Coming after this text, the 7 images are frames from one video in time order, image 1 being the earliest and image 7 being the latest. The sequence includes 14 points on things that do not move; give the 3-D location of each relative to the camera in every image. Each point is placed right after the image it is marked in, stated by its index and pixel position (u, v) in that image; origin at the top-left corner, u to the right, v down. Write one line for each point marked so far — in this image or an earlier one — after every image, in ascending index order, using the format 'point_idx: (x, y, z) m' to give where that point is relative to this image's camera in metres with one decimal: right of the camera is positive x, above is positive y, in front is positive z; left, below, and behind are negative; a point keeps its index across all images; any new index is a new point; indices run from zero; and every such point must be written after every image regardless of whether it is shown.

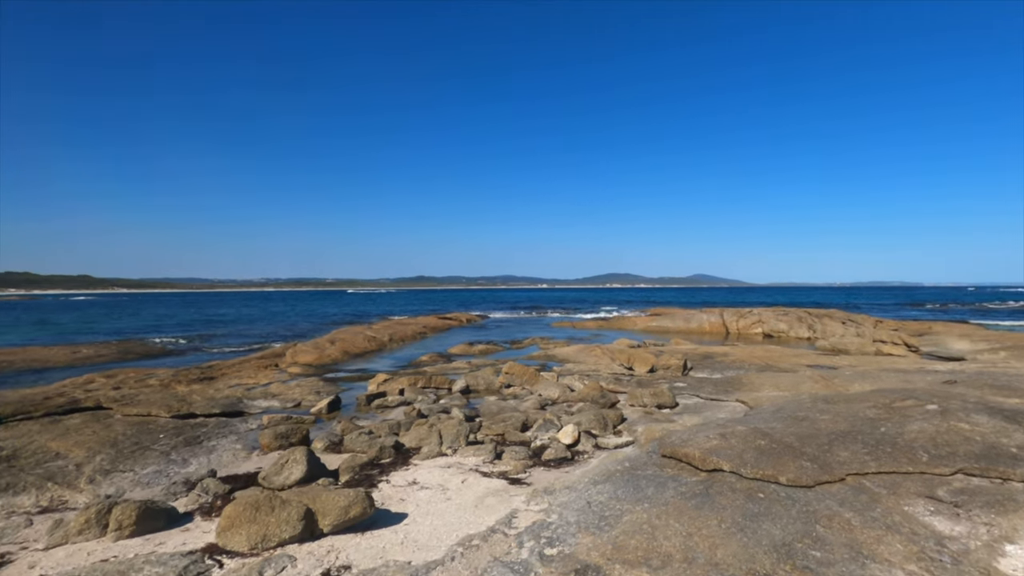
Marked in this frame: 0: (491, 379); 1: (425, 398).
0: (-0.8, -3.3, +19.6) m
1: (-2.9, -3.6, +17.4) m
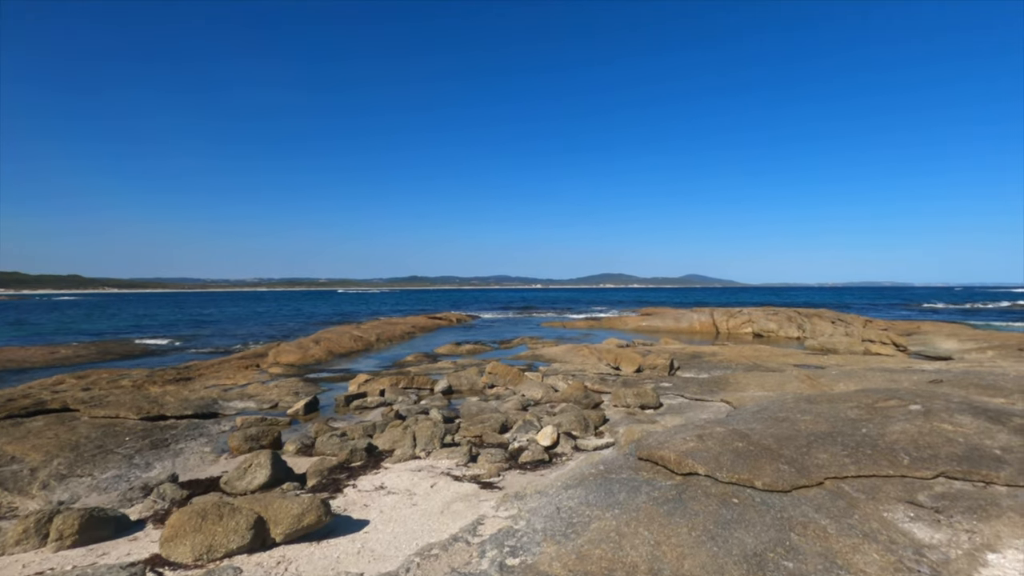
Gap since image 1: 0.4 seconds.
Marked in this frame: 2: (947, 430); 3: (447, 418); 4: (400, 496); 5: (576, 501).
0: (-1.4, -3.3, +19.3) m
1: (-3.4, -3.6, +17.0) m
2: (+6.2, -2.0, +7.6) m
3: (-1.7, -3.5, +14.3) m
4: (-1.7, -3.2, +8.2) m
5: (+0.9, -2.9, +7.2) m
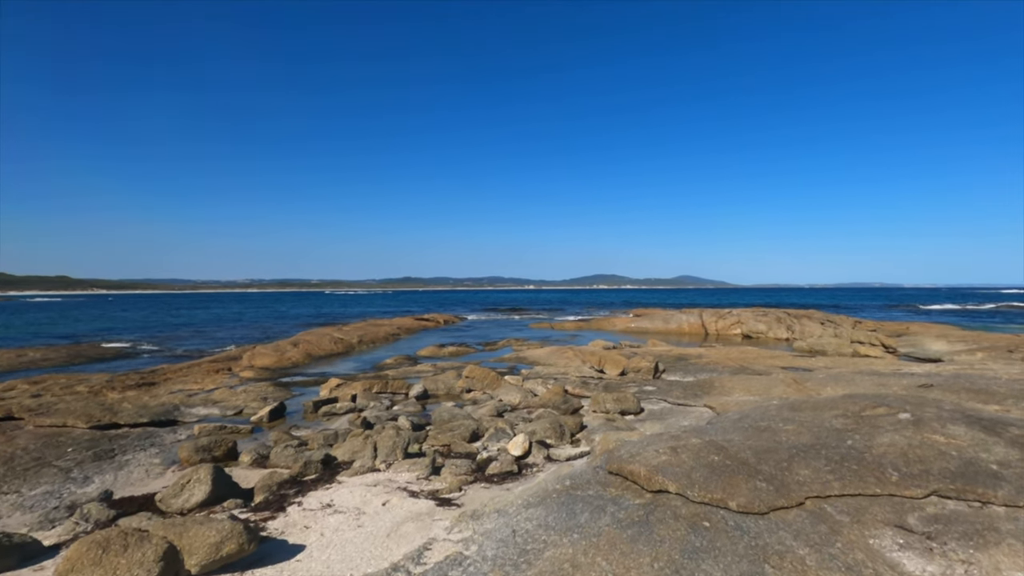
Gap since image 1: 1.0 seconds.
0: (-2.1, -3.3, +18.6) m
1: (-4.1, -3.6, +16.3) m
2: (+5.6, -2.0, +7.0) m
3: (-2.4, -3.5, +13.6) m
4: (-2.3, -3.2, +7.5) m
5: (+0.3, -2.9, +6.5) m
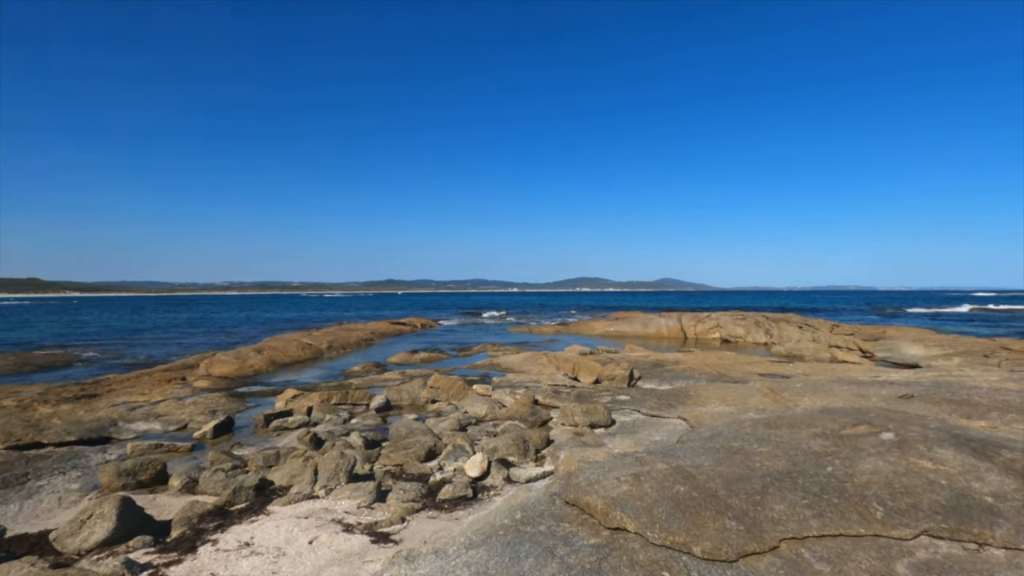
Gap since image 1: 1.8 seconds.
0: (-3.2, -3.5, +17.6) m
1: (-5.1, -3.7, +15.3) m
2: (+4.9, -2.1, +6.3) m
3: (-3.3, -3.7, +12.7) m
4: (-3.1, -3.3, +6.6) m
5: (-0.4, -3.0, +5.7) m
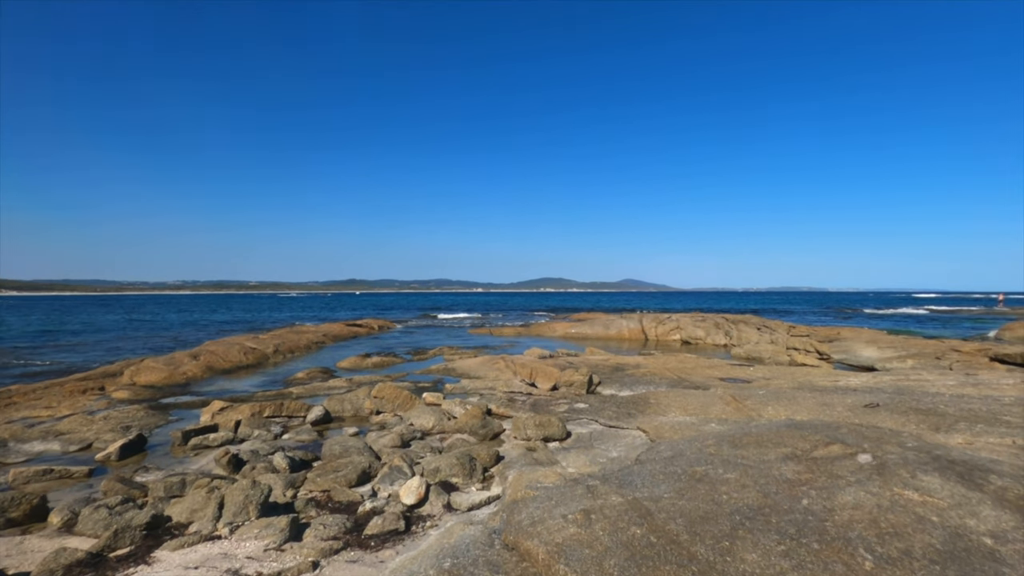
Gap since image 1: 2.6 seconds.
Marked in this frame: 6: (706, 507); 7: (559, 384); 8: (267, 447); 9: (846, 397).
0: (-4.7, -3.5, +16.2) m
1: (-6.5, -3.8, +13.8) m
2: (+4.1, -2.2, +5.5) m
3: (-4.5, -3.7, +11.3) m
4: (-3.8, -3.4, +5.3) m
5: (-1.1, -3.0, +4.5) m
6: (+2.1, -2.4, +5.8) m
7: (+1.8, -3.5, +19.7) m
8: (-5.8, -3.7, +12.5) m
9: (+7.9, -2.6, +12.6) m
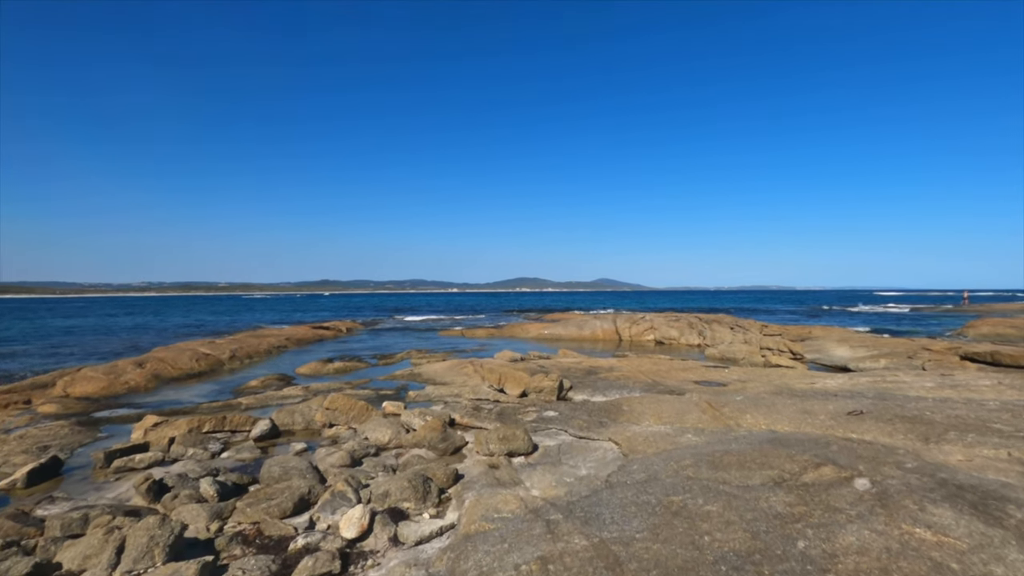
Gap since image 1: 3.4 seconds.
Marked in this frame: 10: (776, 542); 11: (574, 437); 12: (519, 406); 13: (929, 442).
0: (-5.7, -3.6, +15.0) m
1: (-7.4, -3.8, +12.5) m
2: (+3.6, -2.2, +4.6) m
3: (-5.3, -3.8, +10.0) m
4: (-4.3, -3.4, +4.0) m
5: (-1.6, -3.1, +3.4) m
6: (+1.6, -2.4, +4.9) m
7: (+0.6, -3.6, +18.8) m
8: (-6.6, -3.8, +11.2) m
9: (+7.1, -2.6, +11.9) m
10: (+2.4, -2.3, +4.9) m
11: (+1.5, -3.6, +13.0) m
12: (+0.2, -3.7, +16.7) m
13: (+6.7, -2.5, +8.6) m
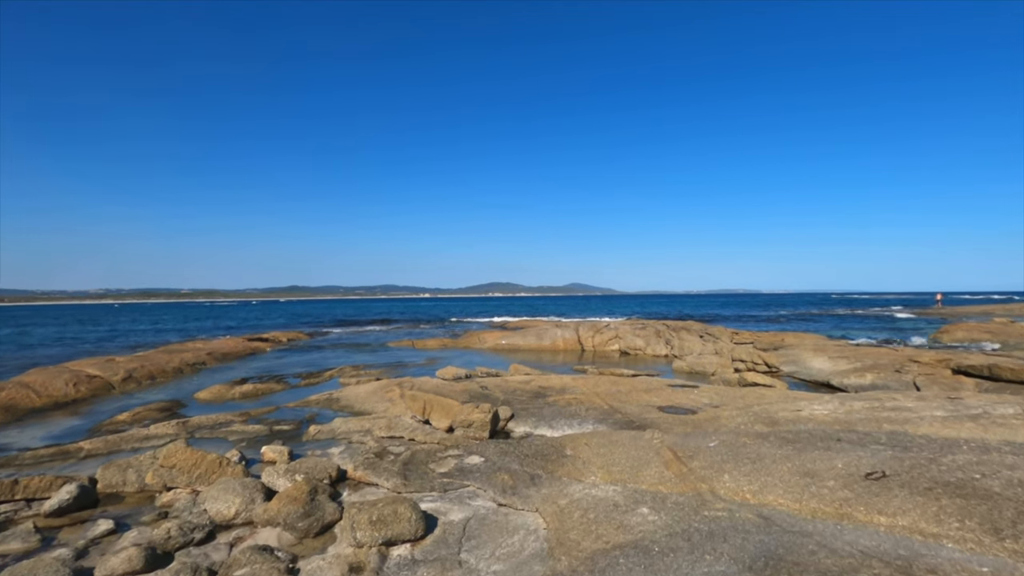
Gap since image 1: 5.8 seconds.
0: (-7.6, -3.8, +11.1) m
1: (-9.2, -4.1, +8.5) m
2: (+2.2, -2.3, +1.3) m
3: (-7.0, -4.0, +6.2) m
4: (-5.7, -3.6, +0.3) m
5: (-3.0, -3.2, -0.2) m
6: (+0.1, -2.5, +1.4) m
7: (-1.5, -3.8, +15.2) m
8: (-8.4, -4.1, +7.3) m
9: (+5.3, -2.8, +8.7) m
10: (+1.0, -2.5, +1.4) m
11: (-0.3, -3.8, +9.5) m
12: (-1.8, -3.9, +13.1) m
13: (+5.1, -2.6, +5.3) m
